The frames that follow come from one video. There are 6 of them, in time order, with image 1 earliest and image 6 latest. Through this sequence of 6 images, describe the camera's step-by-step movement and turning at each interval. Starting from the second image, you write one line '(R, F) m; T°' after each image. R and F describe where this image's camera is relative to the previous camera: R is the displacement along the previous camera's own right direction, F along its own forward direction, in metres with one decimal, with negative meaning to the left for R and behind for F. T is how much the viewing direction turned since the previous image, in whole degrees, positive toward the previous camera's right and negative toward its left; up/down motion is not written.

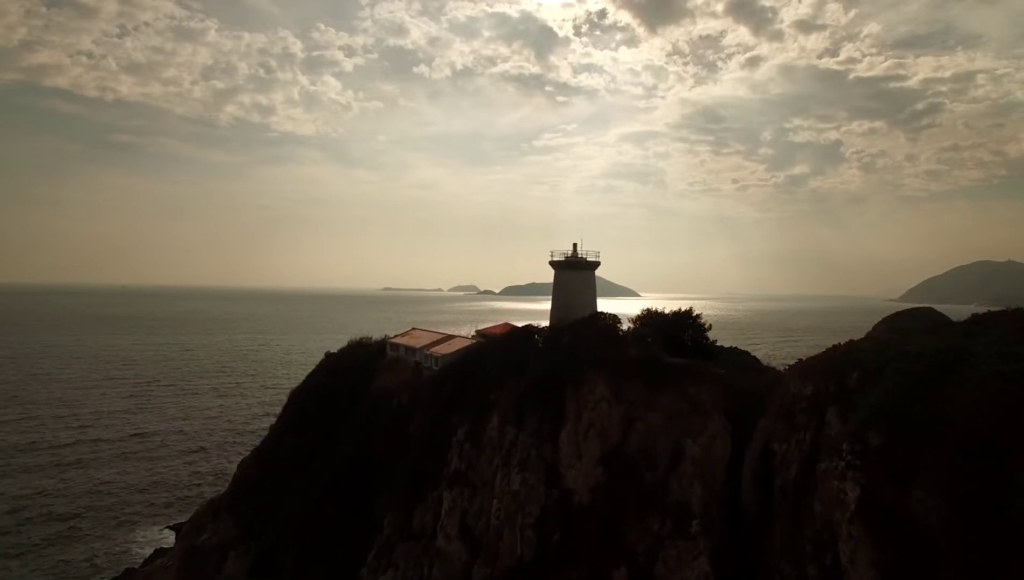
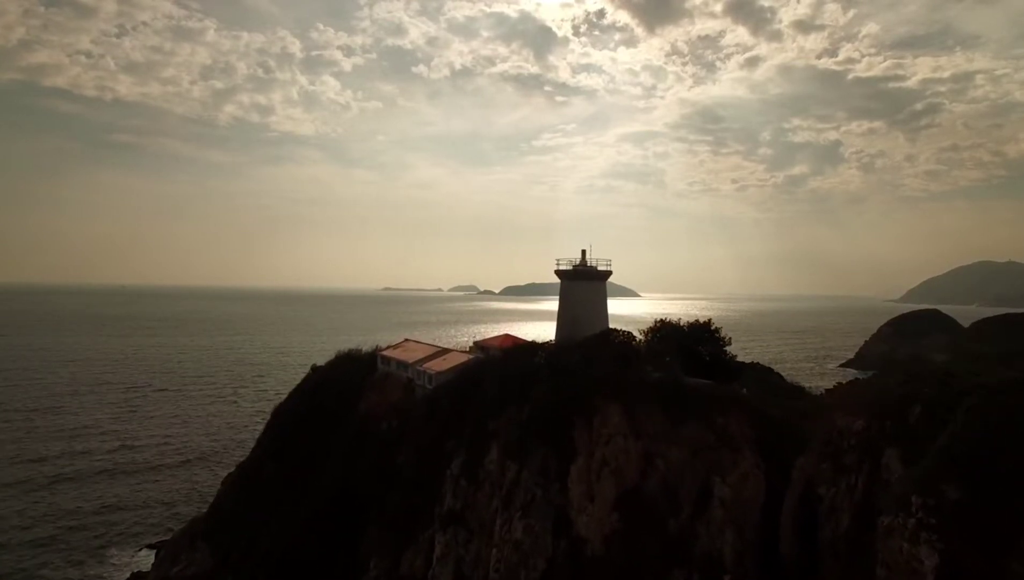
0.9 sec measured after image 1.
(-0.2, +0.9) m; 0°
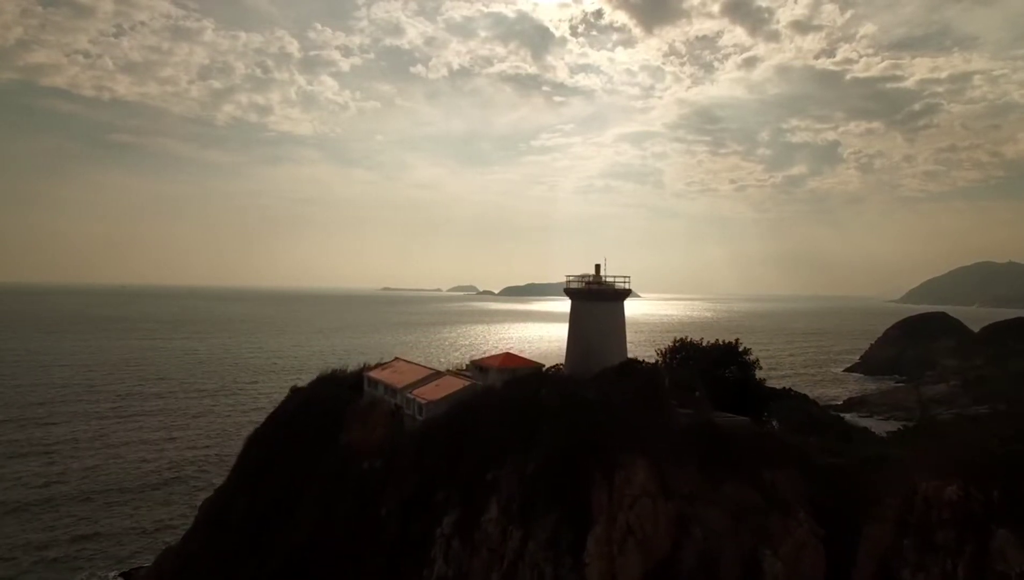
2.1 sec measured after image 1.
(-1.2, -0.1) m; 0°
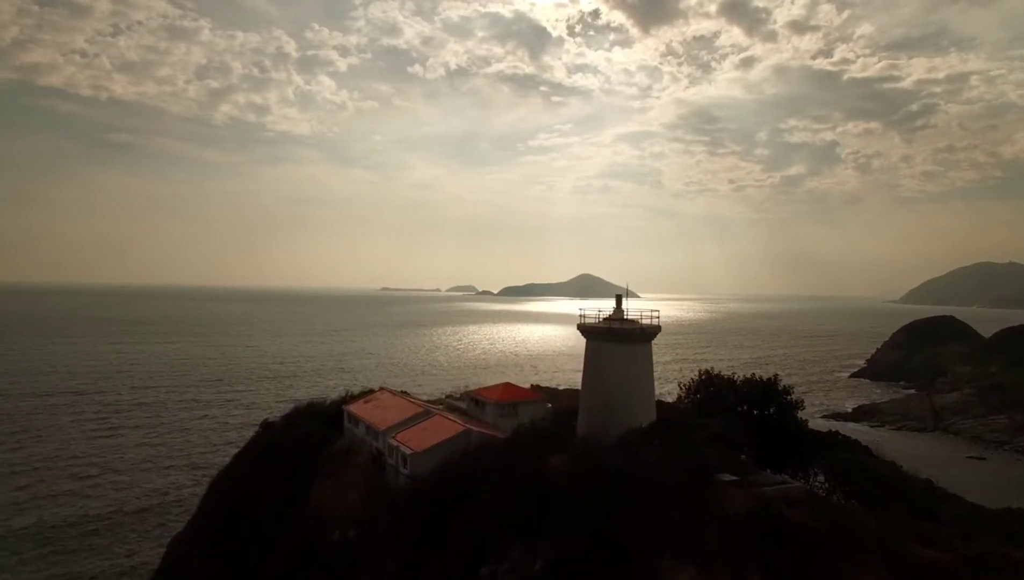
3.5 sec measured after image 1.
(-0.8, +1.4) m; 0°
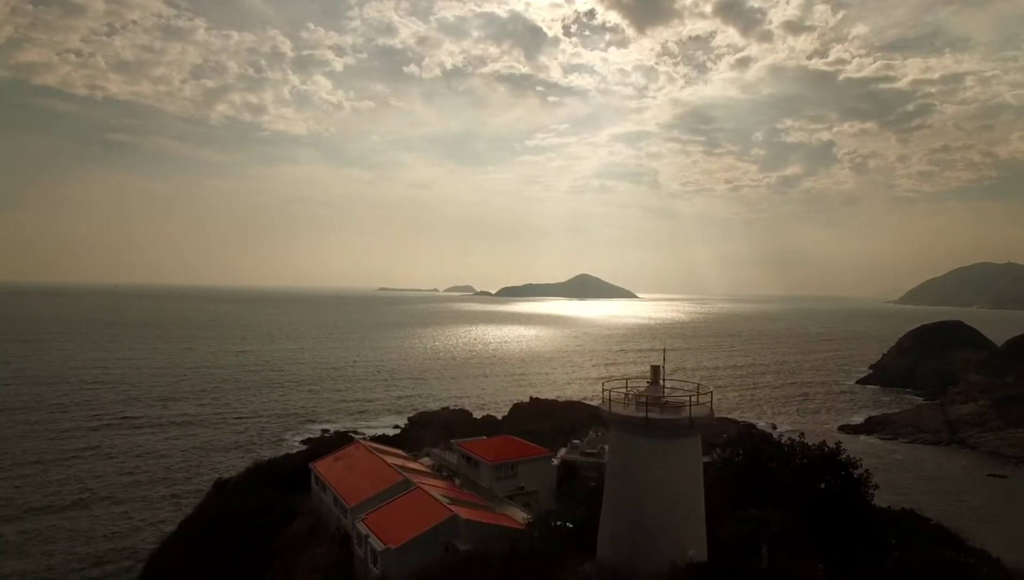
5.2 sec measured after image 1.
(0.0, +2.5) m; 0°
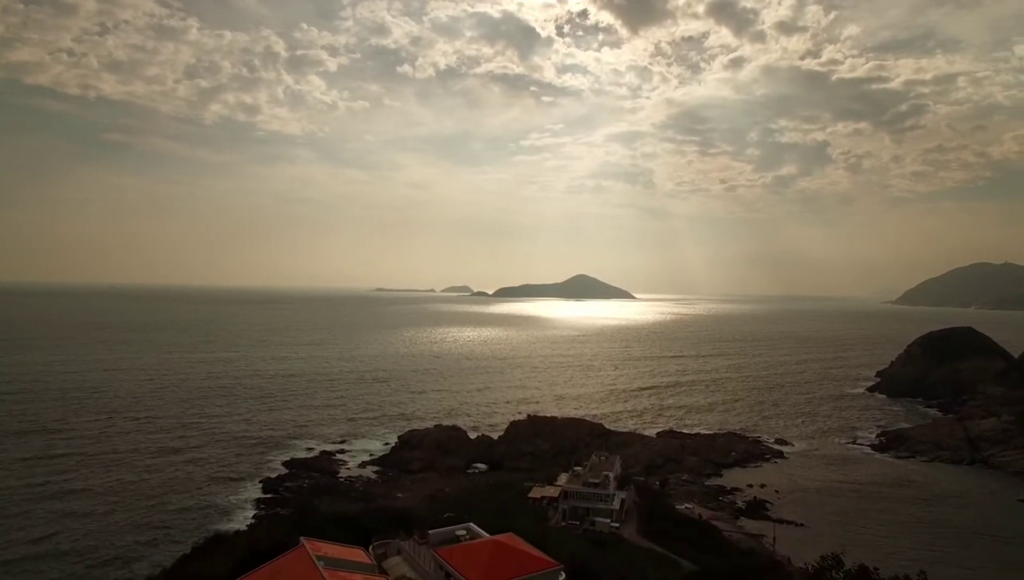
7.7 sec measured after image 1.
(0.0, +3.4) m; 0°
